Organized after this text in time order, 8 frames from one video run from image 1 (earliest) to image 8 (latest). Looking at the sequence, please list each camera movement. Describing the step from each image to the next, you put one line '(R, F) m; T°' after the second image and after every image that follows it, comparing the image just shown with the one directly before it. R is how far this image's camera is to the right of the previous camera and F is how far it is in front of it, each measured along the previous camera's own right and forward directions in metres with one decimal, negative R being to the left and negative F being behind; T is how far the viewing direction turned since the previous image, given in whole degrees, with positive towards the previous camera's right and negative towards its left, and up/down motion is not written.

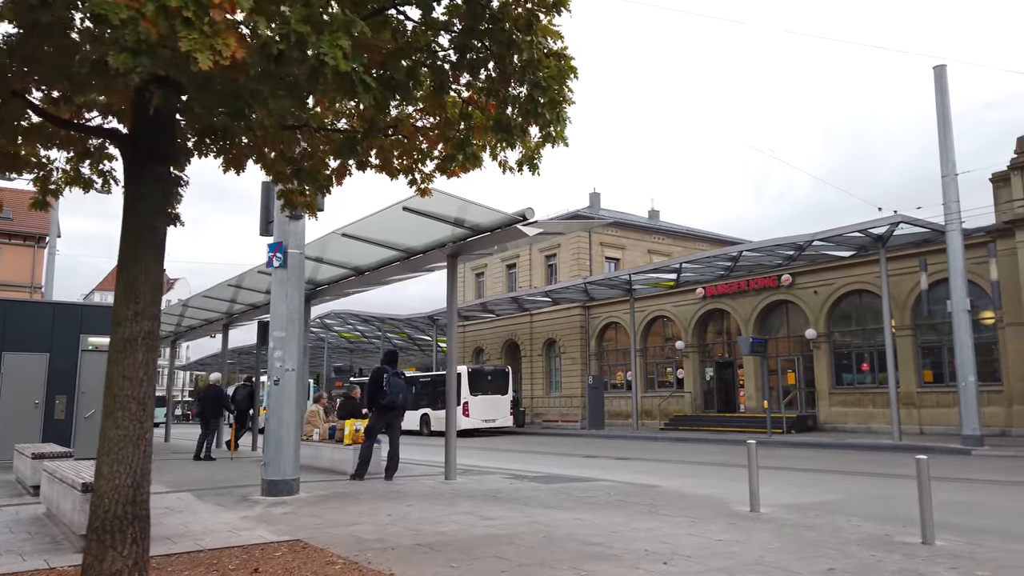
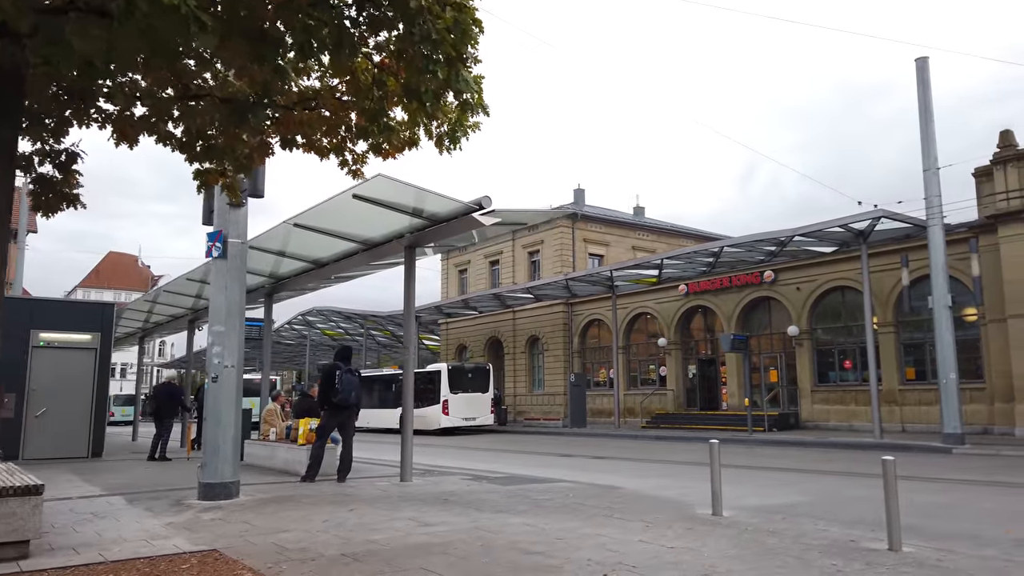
(+0.4, +0.4) m; +1°
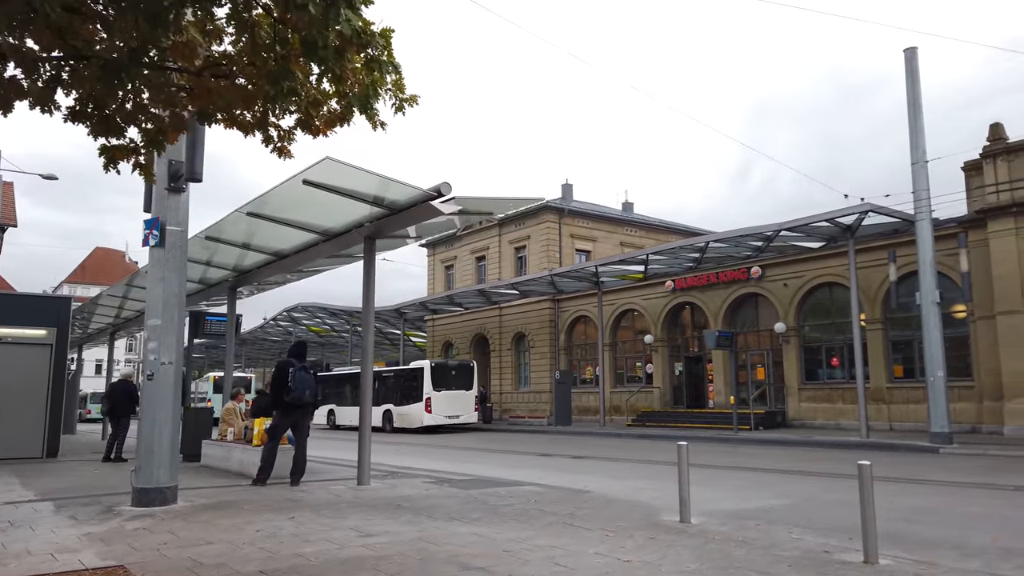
(+0.4, +0.5) m; +1°
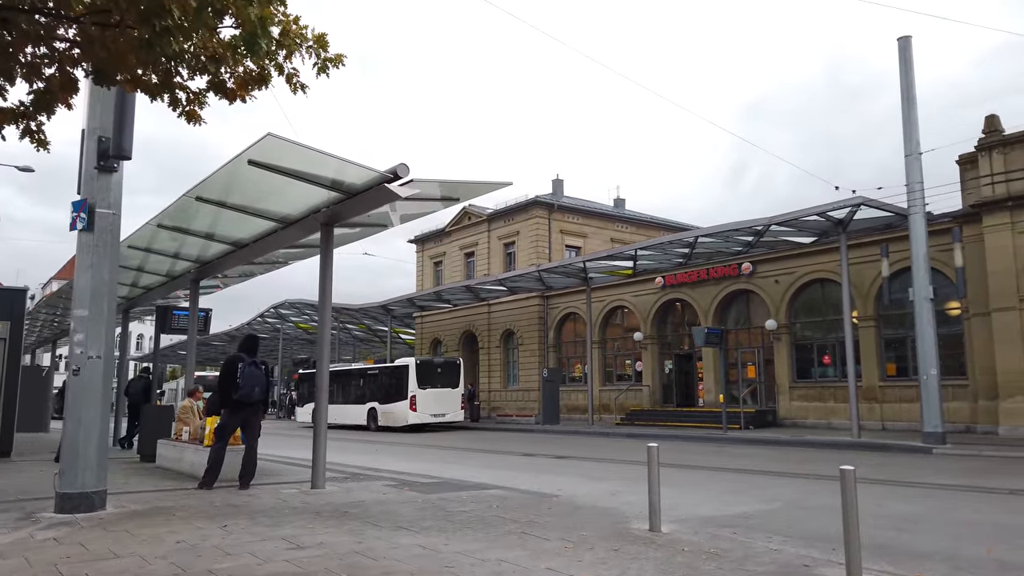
(+0.4, +0.6) m; 0°
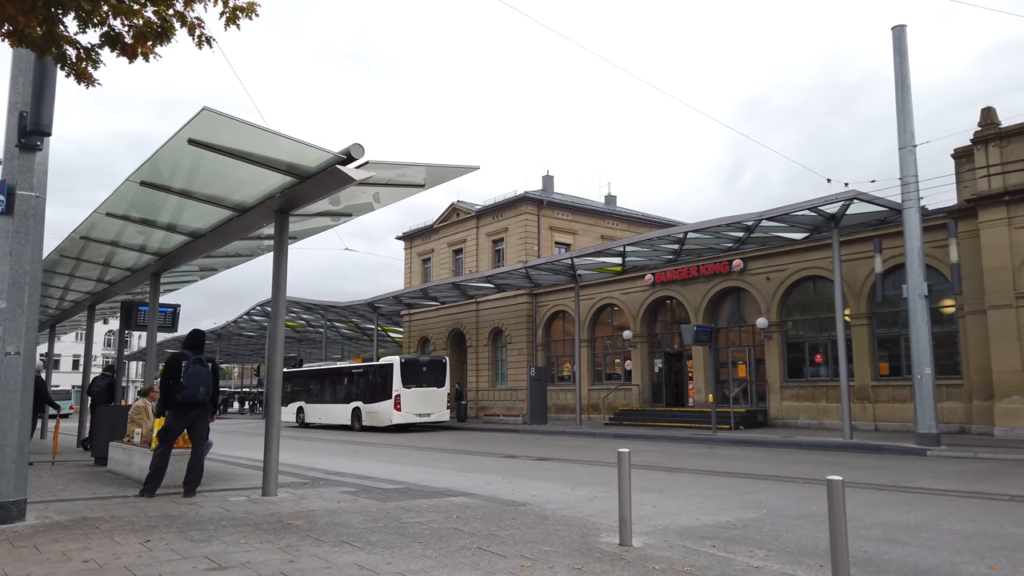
(+0.3, +0.6) m; 0°
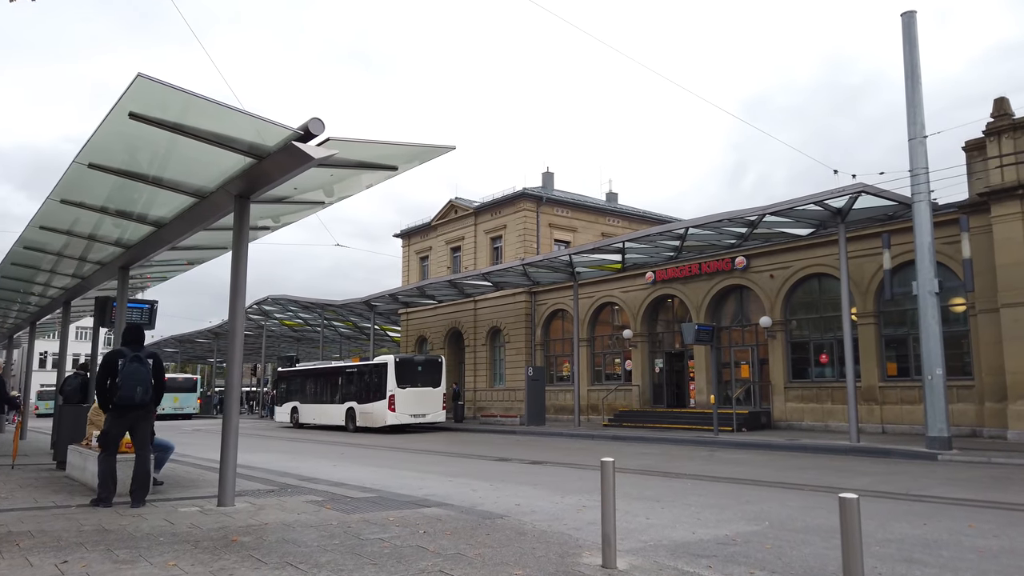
(+0.2, +0.7) m; 0°
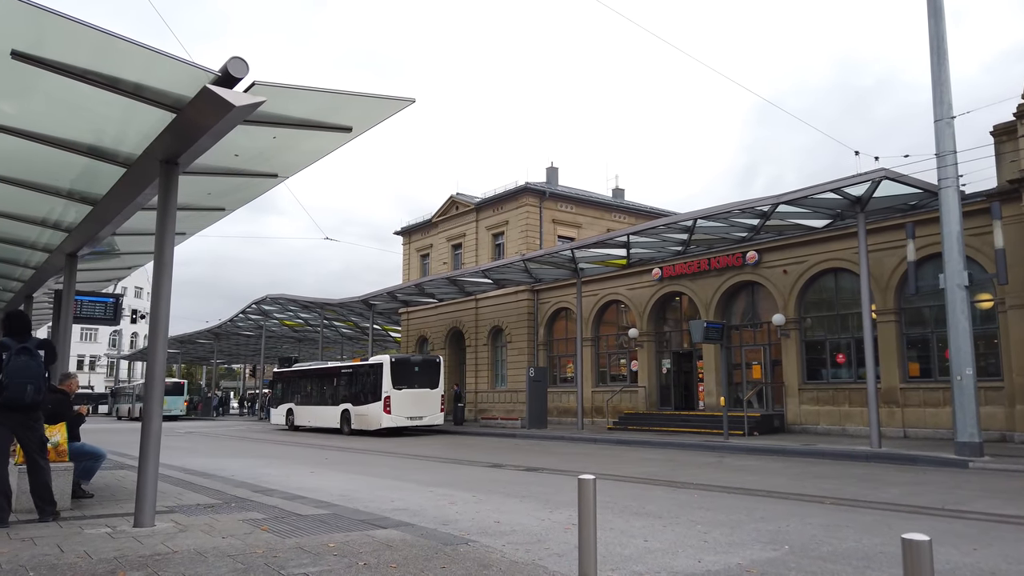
(+0.3, +1.2) m; -1°
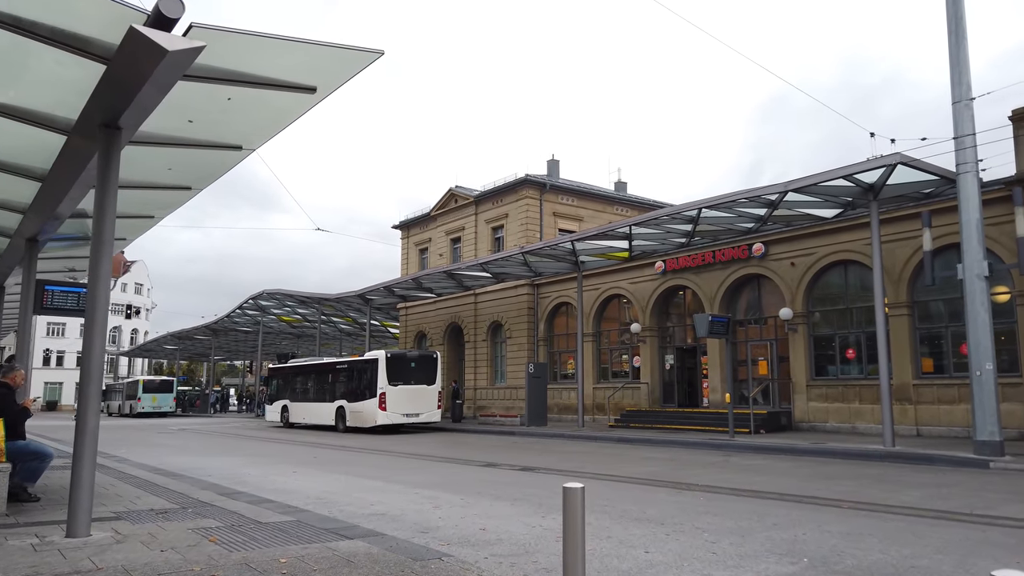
(+0.1, +0.7) m; 0°
